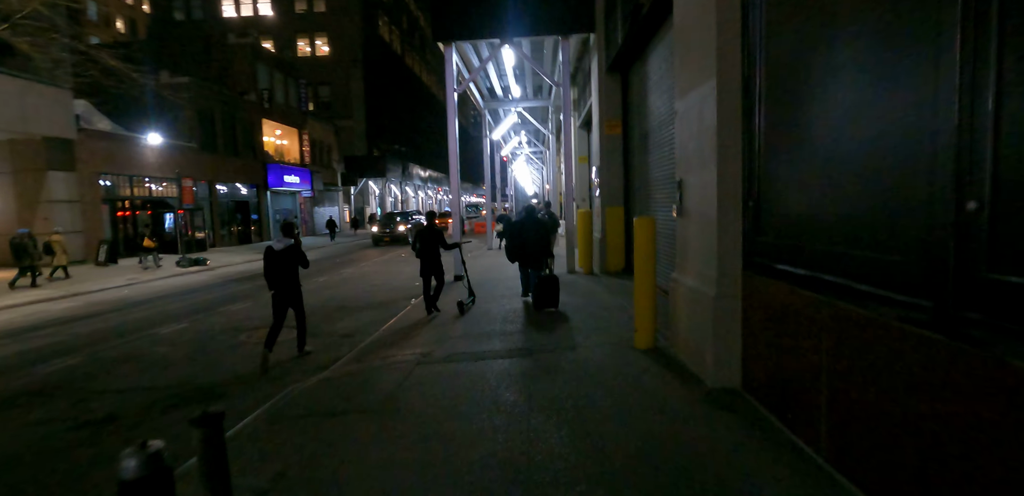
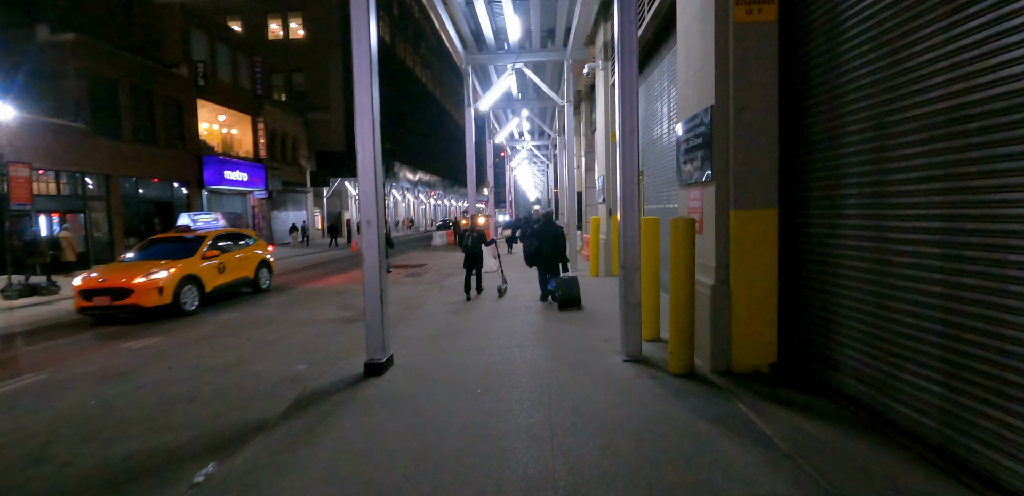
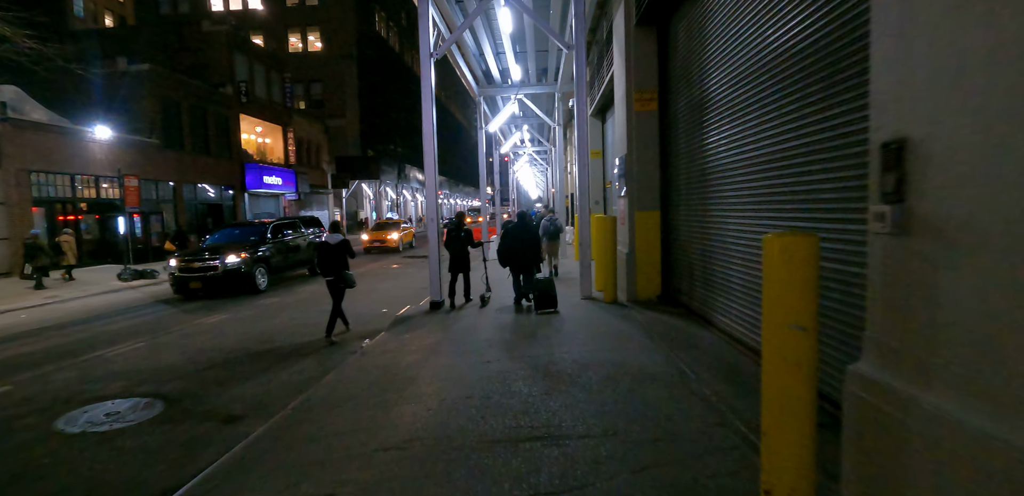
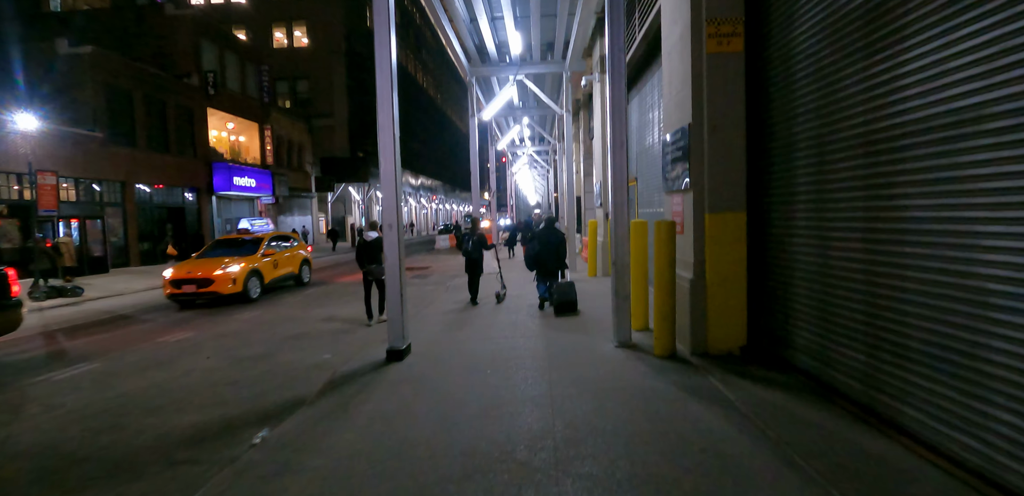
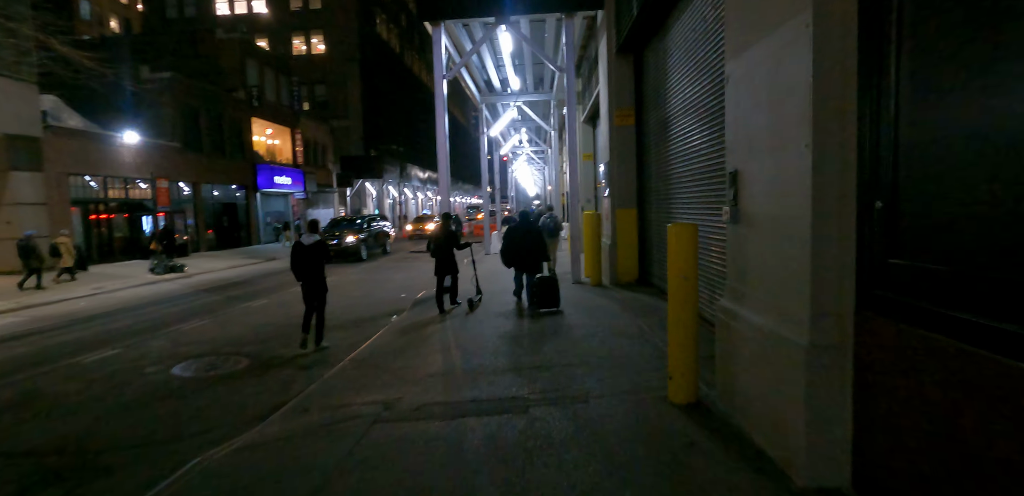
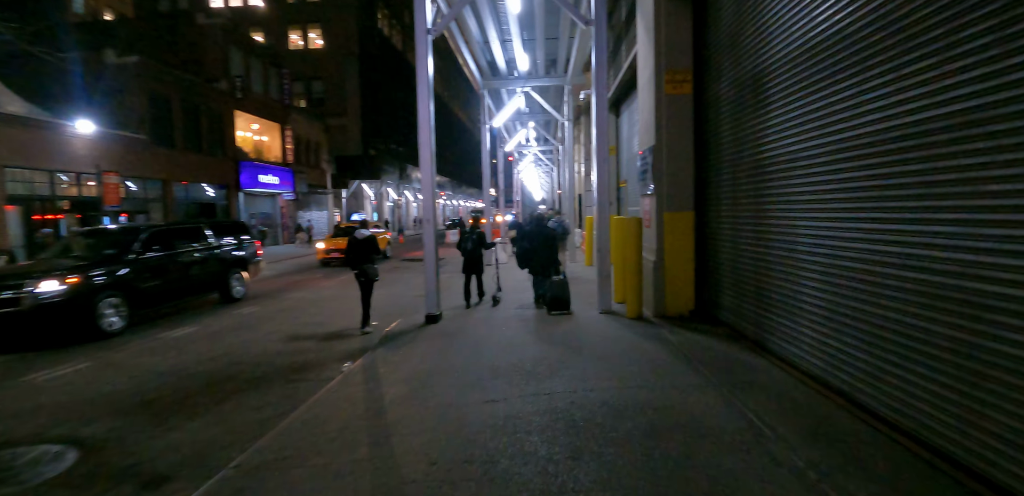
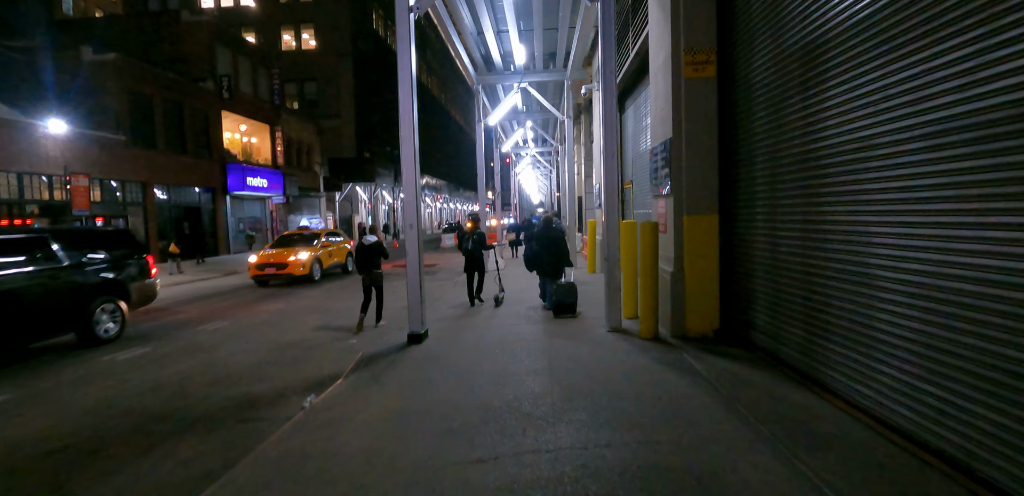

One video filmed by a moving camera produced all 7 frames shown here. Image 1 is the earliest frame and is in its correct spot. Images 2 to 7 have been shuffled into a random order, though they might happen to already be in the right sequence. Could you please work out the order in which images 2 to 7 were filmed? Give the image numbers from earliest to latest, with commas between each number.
5, 3, 6, 7, 4, 2
